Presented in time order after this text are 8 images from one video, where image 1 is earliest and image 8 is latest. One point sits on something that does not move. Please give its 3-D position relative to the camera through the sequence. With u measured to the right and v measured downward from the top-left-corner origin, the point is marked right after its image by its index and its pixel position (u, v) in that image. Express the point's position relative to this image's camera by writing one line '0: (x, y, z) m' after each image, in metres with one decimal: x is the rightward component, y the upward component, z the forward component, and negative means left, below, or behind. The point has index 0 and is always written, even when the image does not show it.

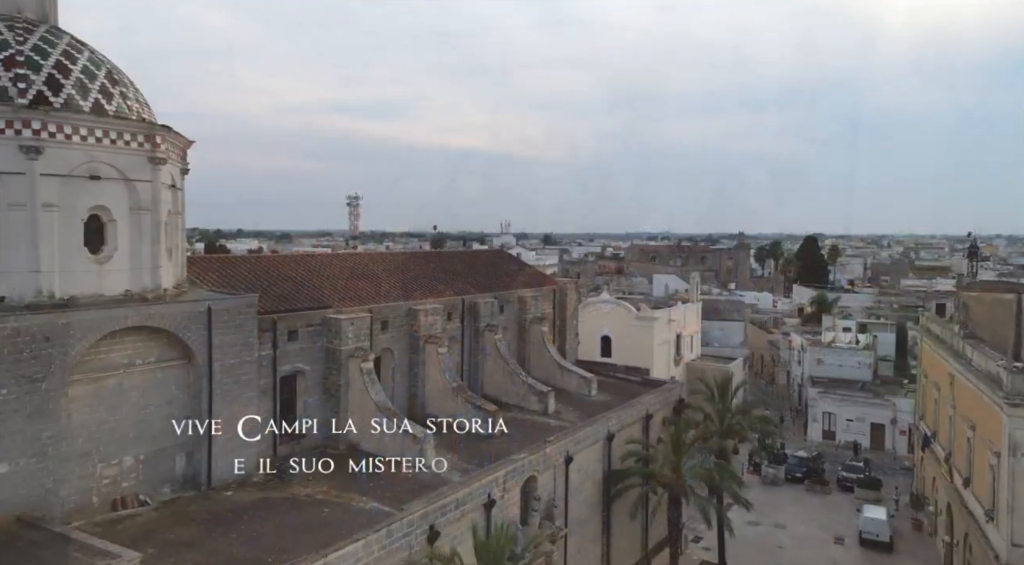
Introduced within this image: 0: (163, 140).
0: (-7.9, +3.2, +17.0) m
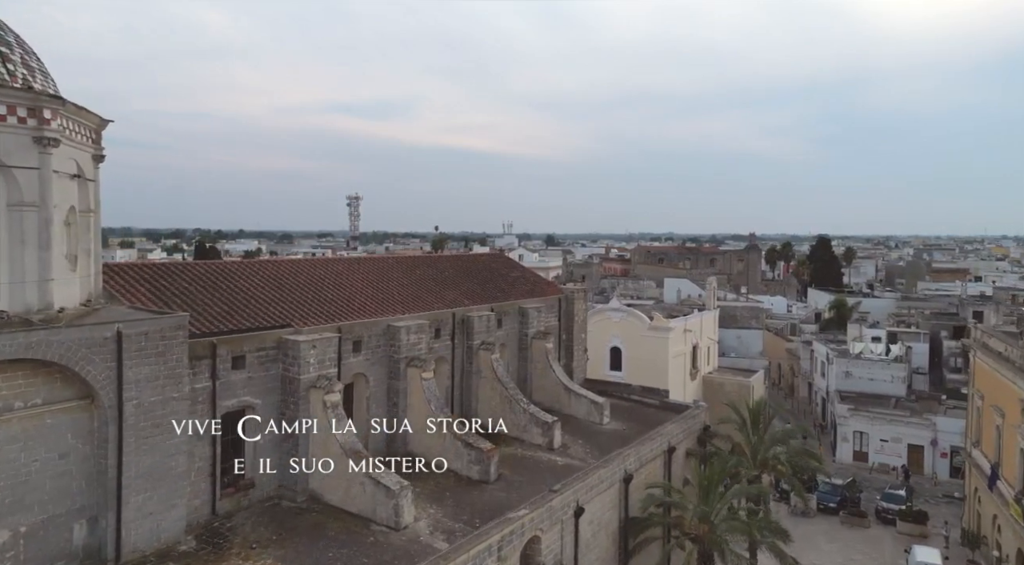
0: (-8.0, +2.9, +13.2) m
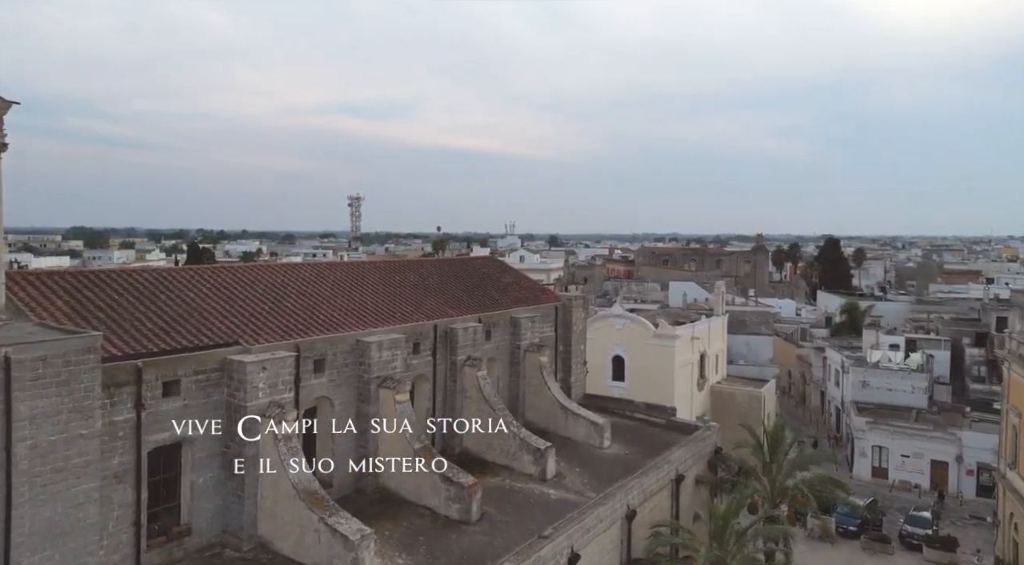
0: (-8.3, +2.7, +10.7) m
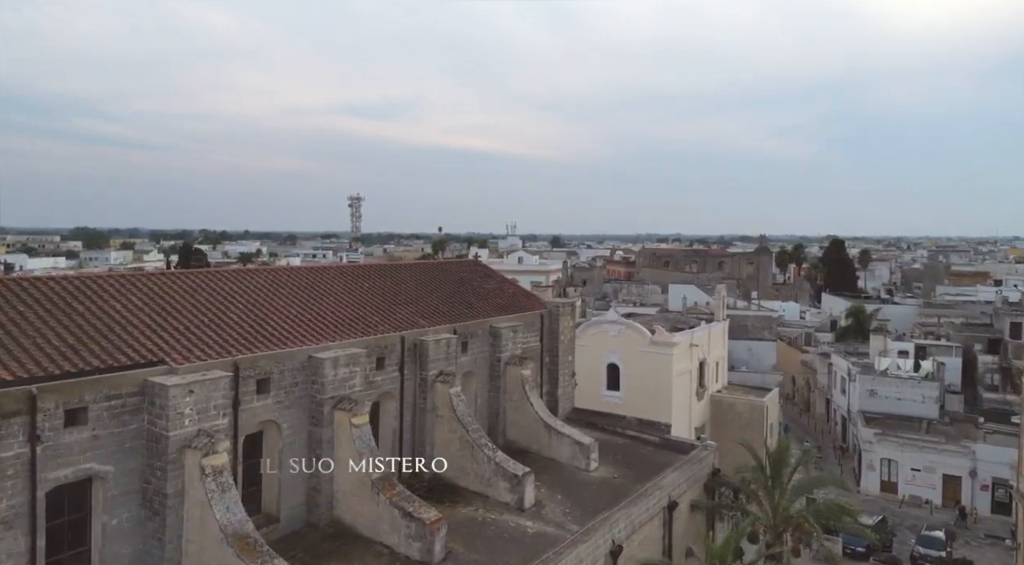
0: (-8.9, +2.5, +8.9) m
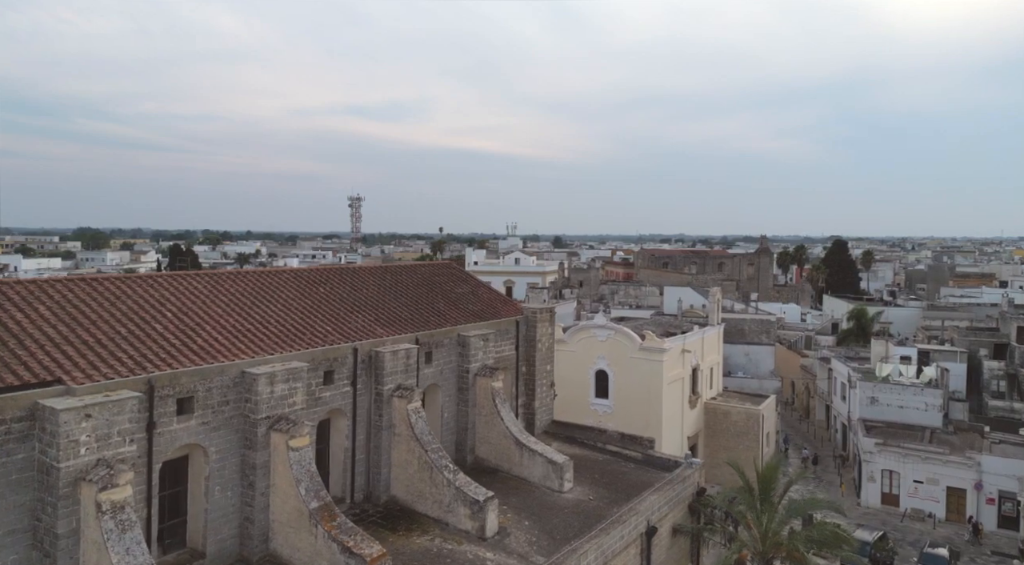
0: (-9.8, +2.4, +7.4) m
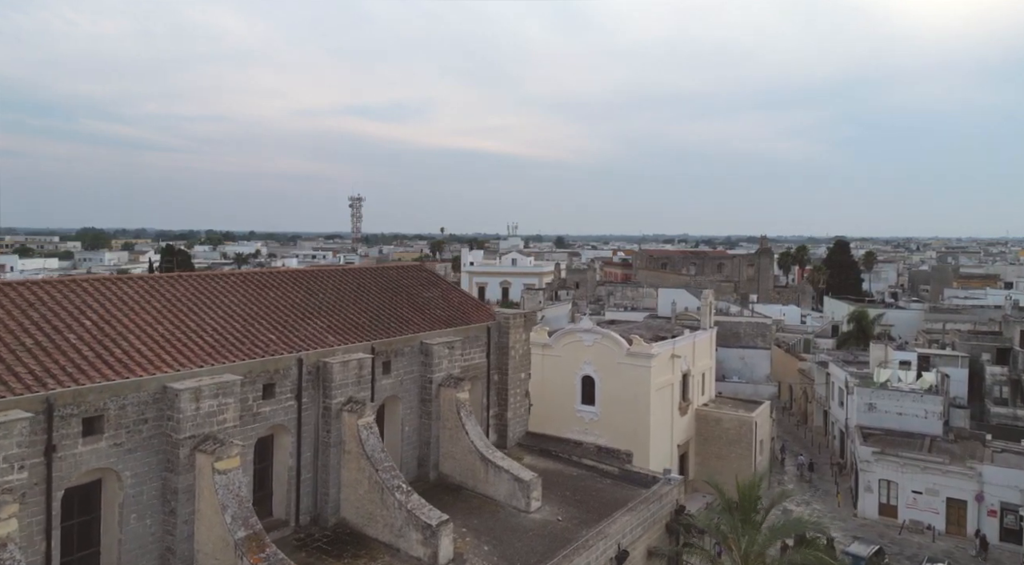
0: (-10.7, +2.3, +6.2) m
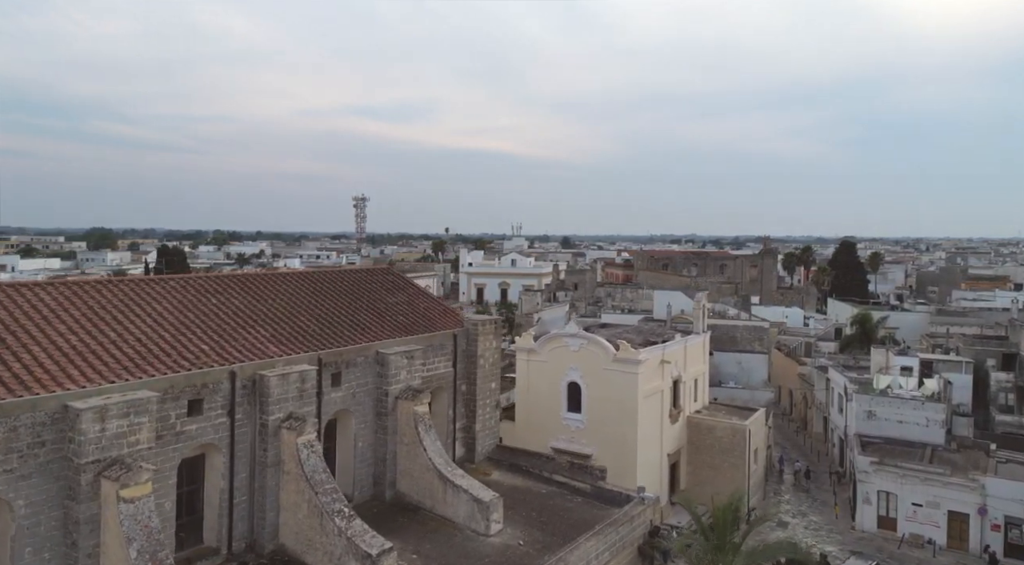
0: (-11.7, +2.2, +5.1) m
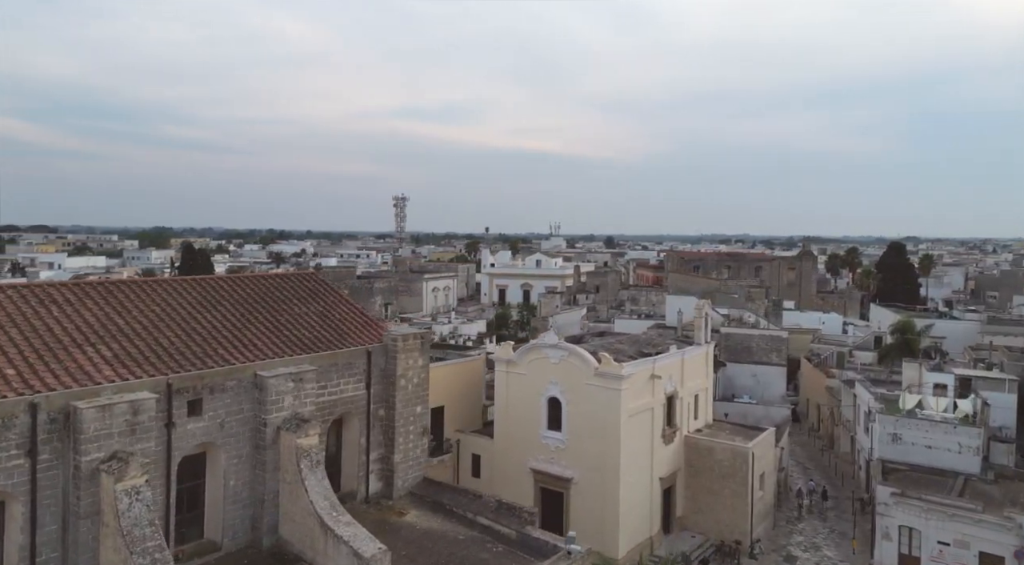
0: (-14.5, +2.0, +3.2) m
